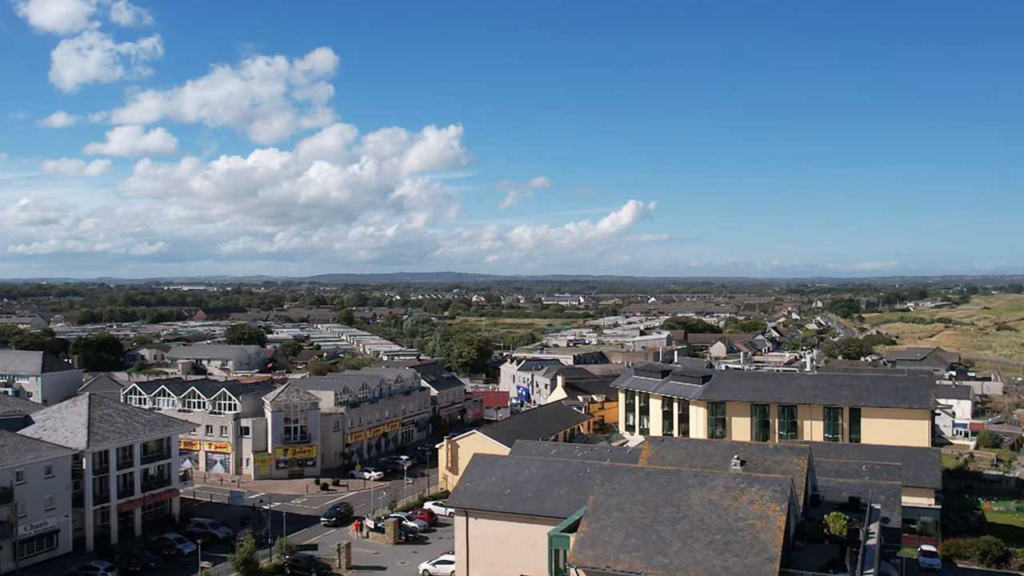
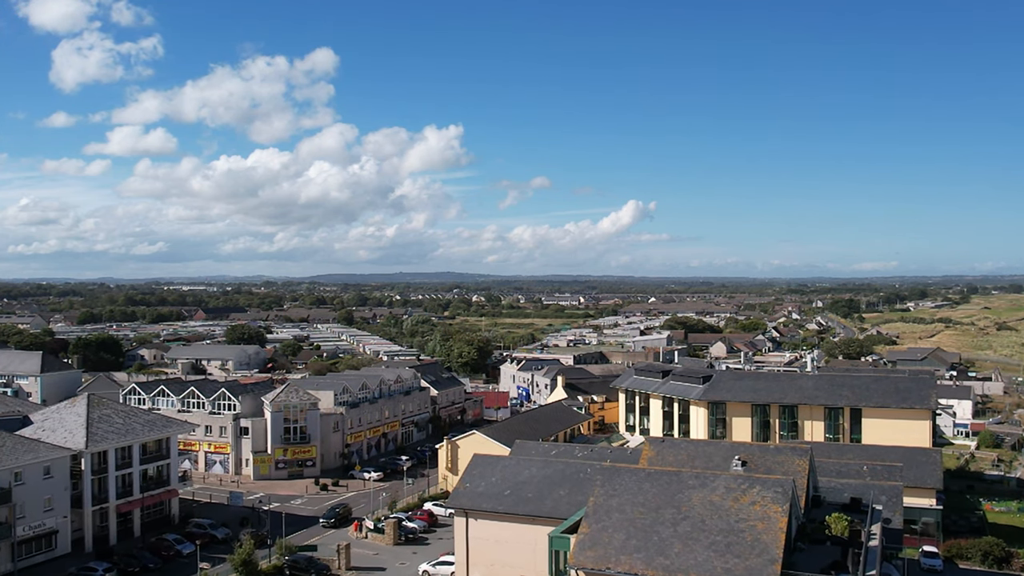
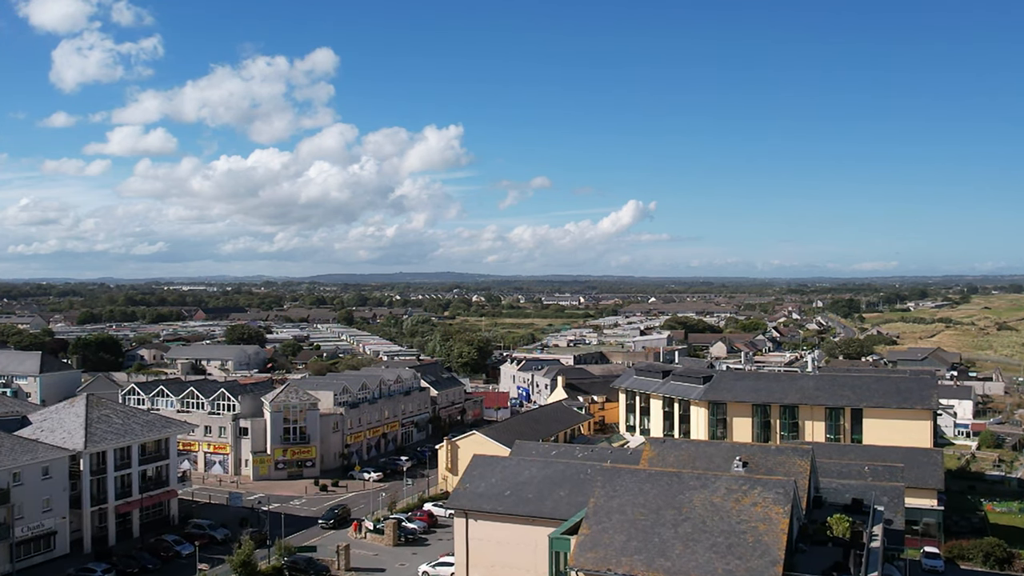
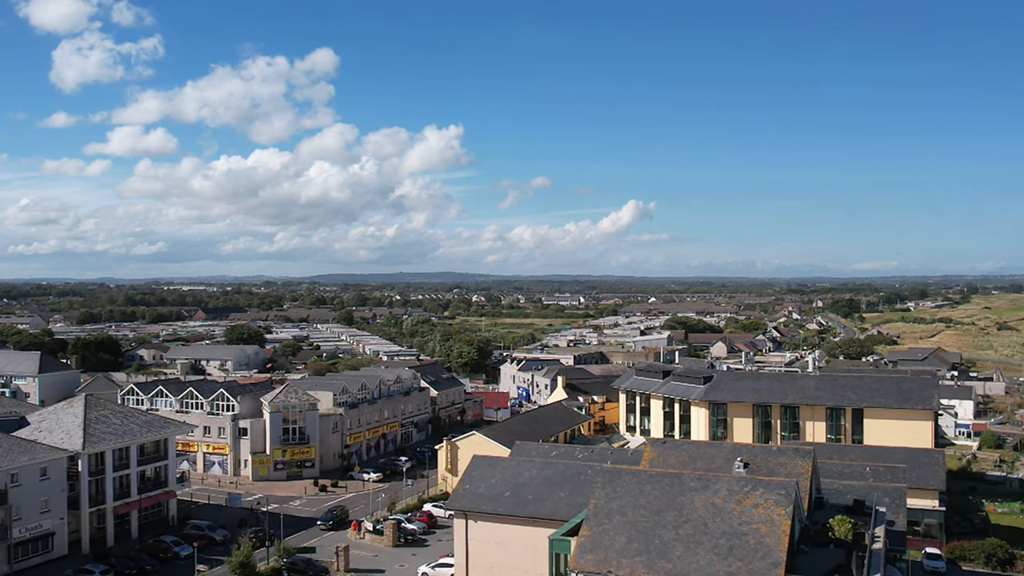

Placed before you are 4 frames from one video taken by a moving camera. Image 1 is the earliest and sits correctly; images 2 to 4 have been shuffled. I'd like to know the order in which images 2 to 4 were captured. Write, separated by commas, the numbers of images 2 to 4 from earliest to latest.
2, 3, 4
